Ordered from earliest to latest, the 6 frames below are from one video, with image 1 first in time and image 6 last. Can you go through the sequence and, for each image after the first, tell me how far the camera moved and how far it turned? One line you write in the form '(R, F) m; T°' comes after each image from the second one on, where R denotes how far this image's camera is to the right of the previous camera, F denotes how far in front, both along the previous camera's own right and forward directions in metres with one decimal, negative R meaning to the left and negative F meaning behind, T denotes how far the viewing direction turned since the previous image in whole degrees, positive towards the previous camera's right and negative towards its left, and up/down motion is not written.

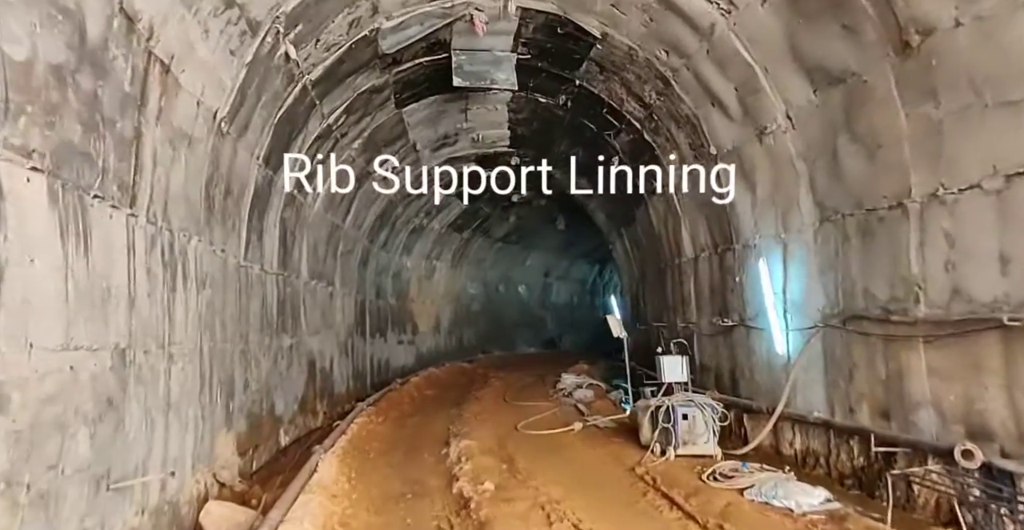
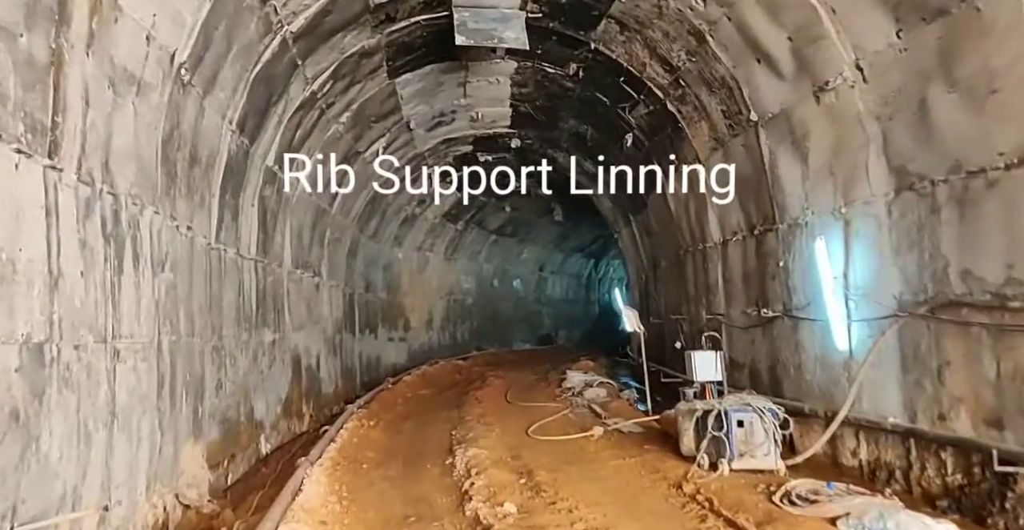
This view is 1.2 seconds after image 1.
(-0.2, +0.6) m; +1°
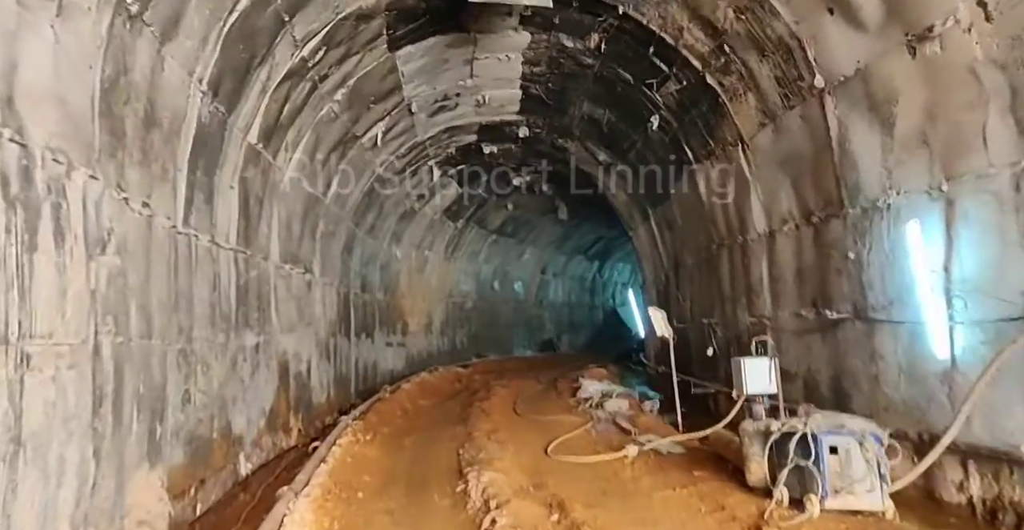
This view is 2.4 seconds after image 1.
(-0.1, +0.6) m; 0°
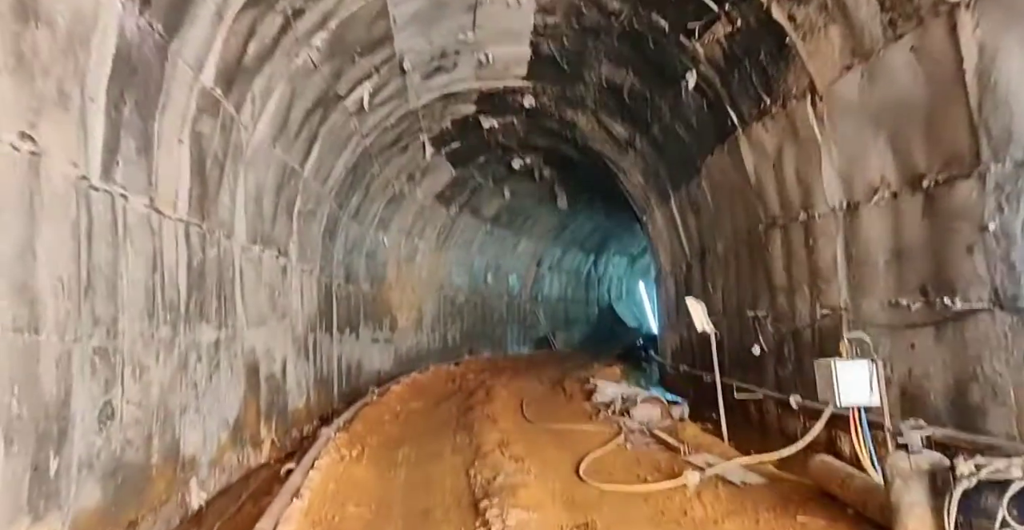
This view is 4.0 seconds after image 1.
(-0.2, +0.9) m; +1°
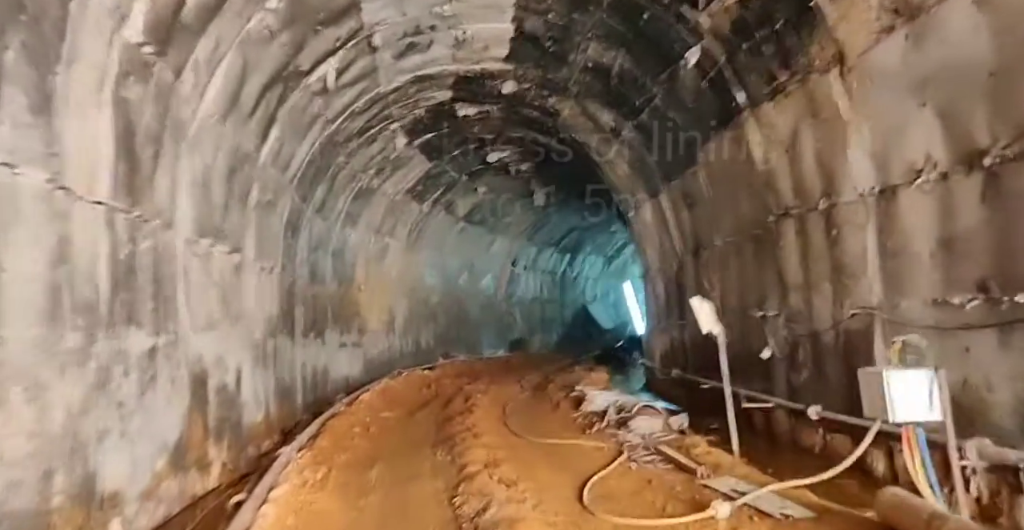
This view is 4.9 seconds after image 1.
(-0.1, +0.5) m; +3°
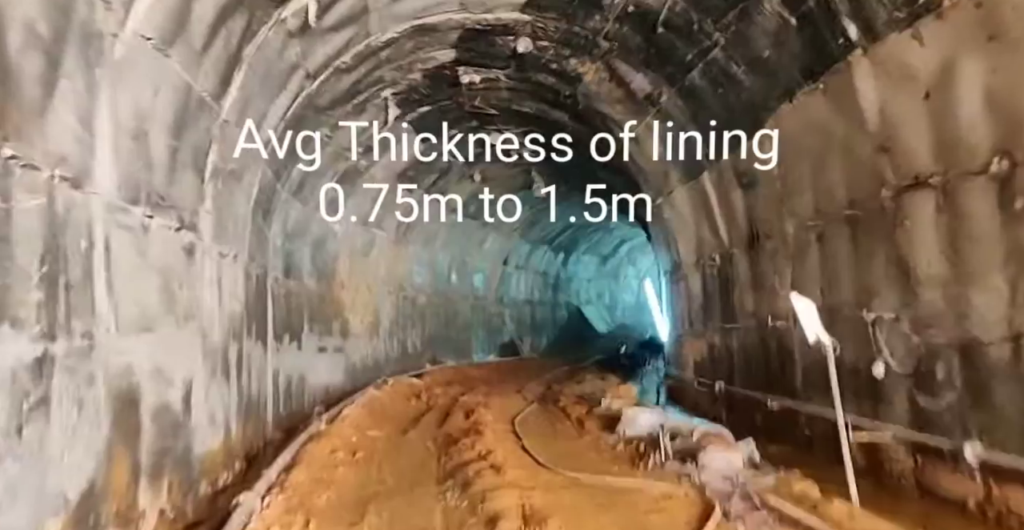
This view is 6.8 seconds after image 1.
(-0.3, +1.1) m; +2°
